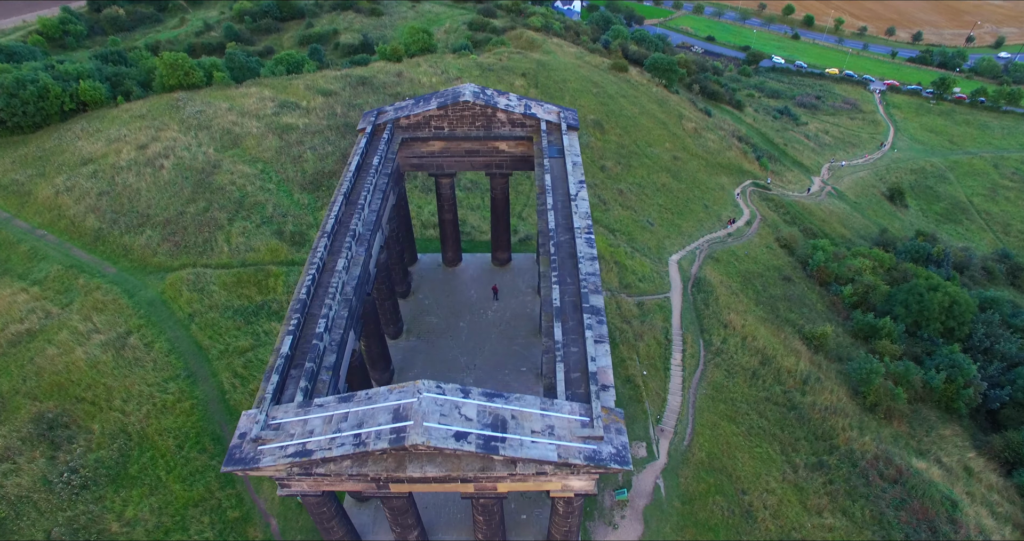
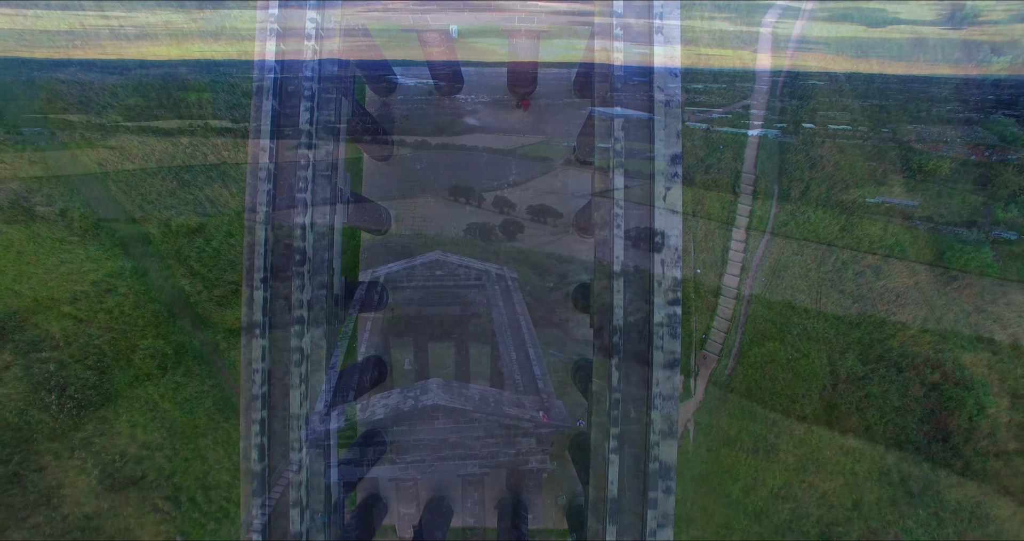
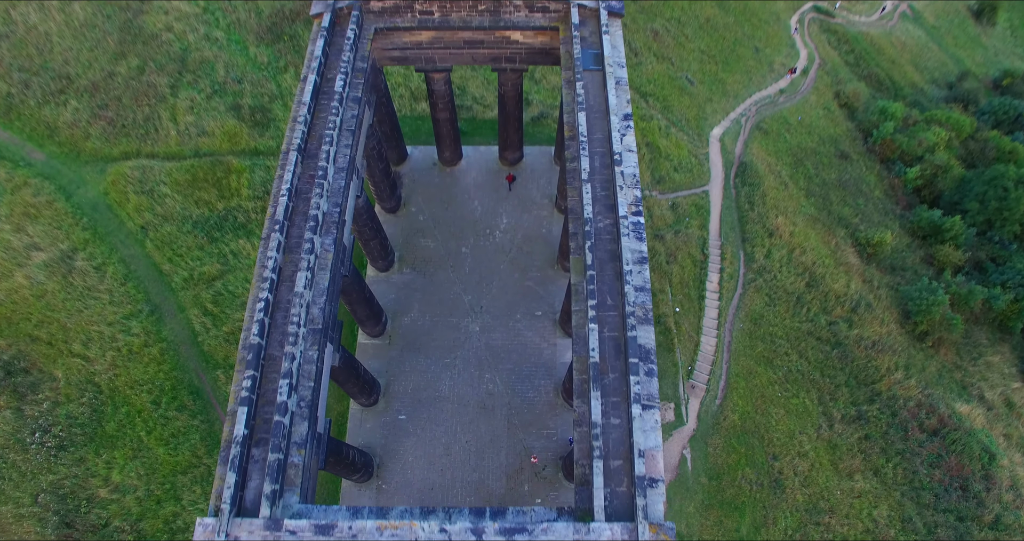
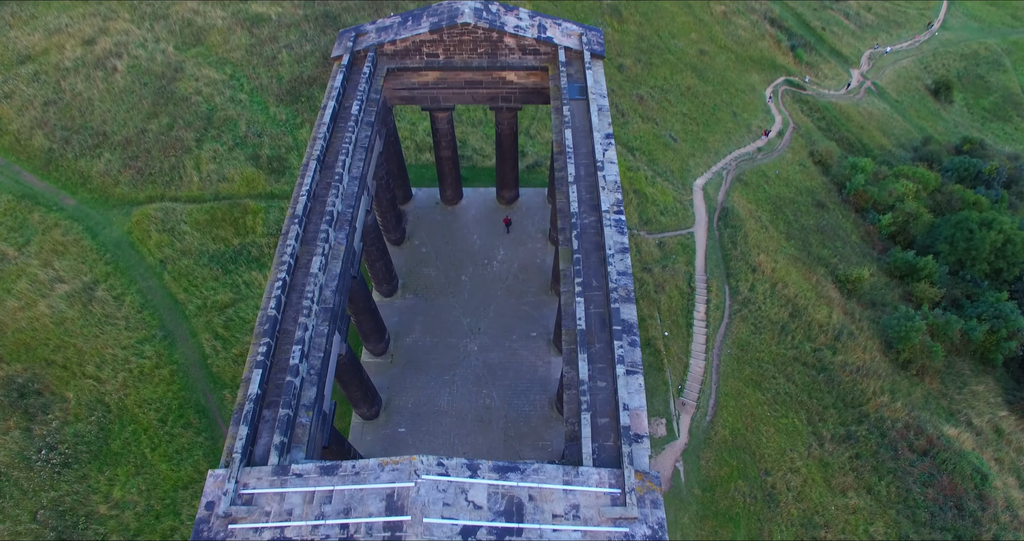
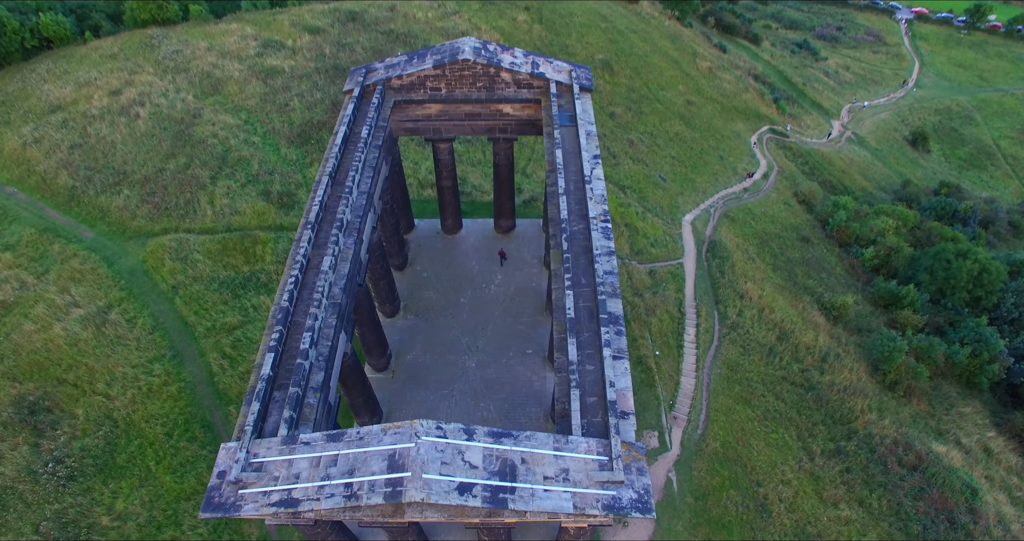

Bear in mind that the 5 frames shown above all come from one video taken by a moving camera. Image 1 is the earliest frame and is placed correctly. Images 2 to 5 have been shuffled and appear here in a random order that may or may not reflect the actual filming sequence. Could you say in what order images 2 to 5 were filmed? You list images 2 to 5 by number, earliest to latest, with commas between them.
5, 4, 3, 2
